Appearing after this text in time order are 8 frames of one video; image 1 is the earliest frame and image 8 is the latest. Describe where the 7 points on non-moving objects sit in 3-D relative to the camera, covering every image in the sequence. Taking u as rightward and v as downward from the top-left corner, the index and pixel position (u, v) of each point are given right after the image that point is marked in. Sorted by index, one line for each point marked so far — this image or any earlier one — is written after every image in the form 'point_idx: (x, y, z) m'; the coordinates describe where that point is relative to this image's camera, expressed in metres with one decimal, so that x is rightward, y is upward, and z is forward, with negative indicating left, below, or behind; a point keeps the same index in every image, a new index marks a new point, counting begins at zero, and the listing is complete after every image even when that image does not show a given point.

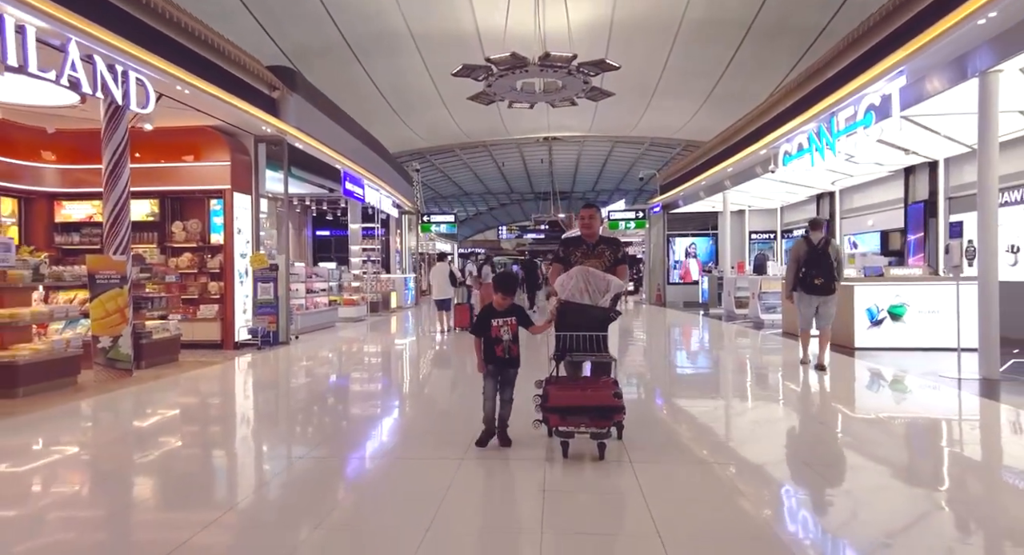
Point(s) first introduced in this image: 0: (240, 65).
0: (-3.0, +2.4, +6.6) m
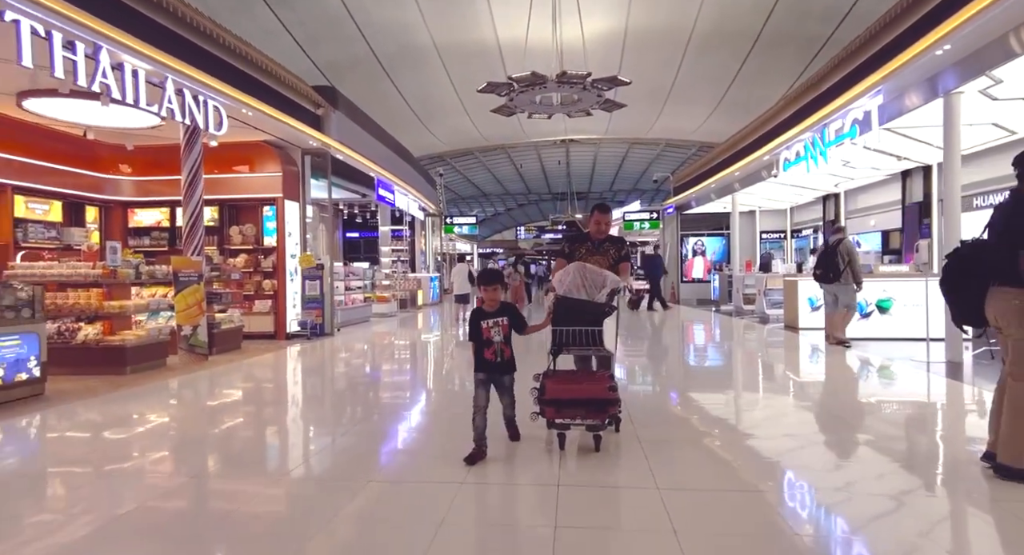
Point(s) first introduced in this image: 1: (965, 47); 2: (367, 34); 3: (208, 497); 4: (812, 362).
0: (-2.8, +2.4, +7.5) m
1: (+4.1, +2.1, +5.3) m
2: (-3.3, +5.6, +13.4) m
3: (-1.7, -1.2, +3.0) m
4: (+3.5, -1.0, +6.3) m
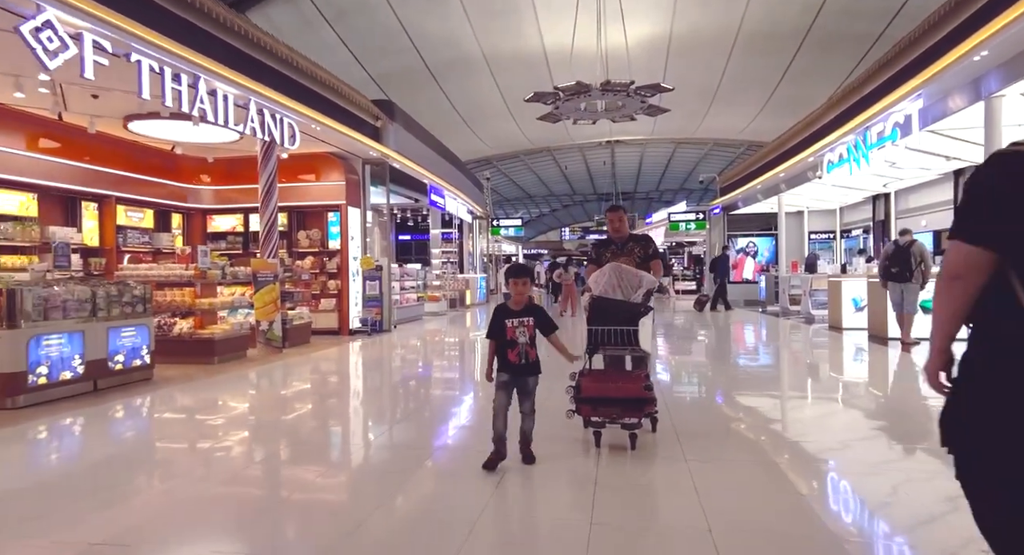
0: (-2.1, +2.4, +8.1) m
1: (+4.5, +2.1, +5.4) m
2: (-2.2, +5.6, +14.1) m
3: (-1.4, -1.2, +3.6) m
4: (+4.1, -1.0, +6.4) m
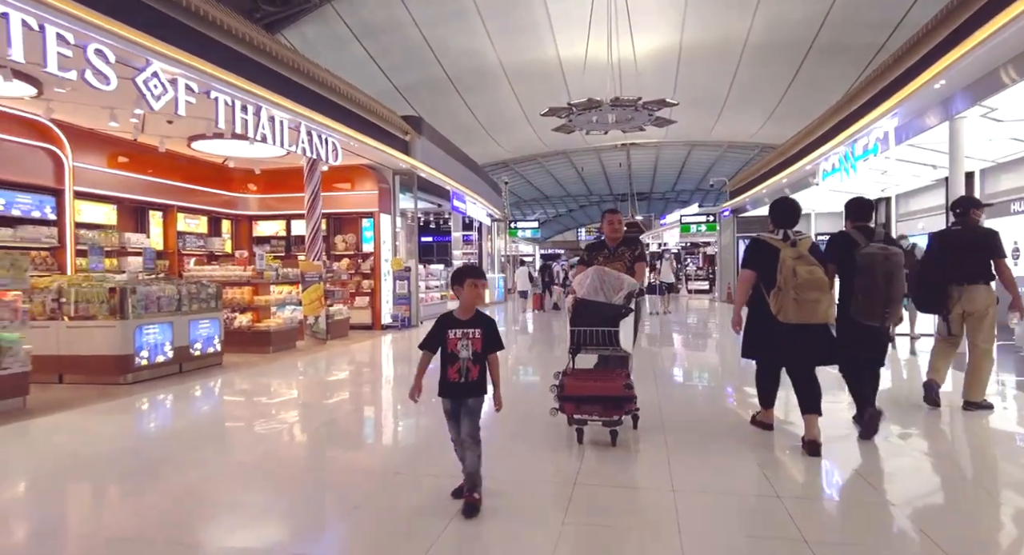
0: (-1.9, +2.4, +9.0) m
1: (+4.7, +2.1, +6.1) m
2: (-1.8, +5.6, +14.9) m
3: (-1.3, -1.2, +4.5) m
4: (+4.3, -1.0, +7.2) m
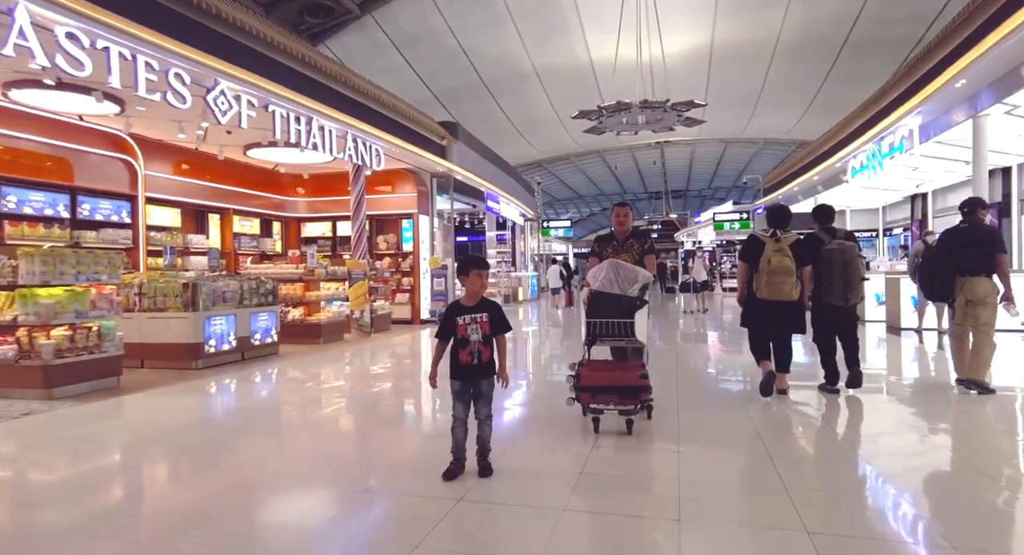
0: (-1.4, +2.4, +9.5) m
1: (+5.0, +2.1, +6.2) m
2: (-1.0, +5.7, +15.4) m
3: (-1.0, -1.2, +4.9) m
4: (+4.7, -0.9, +7.3) m
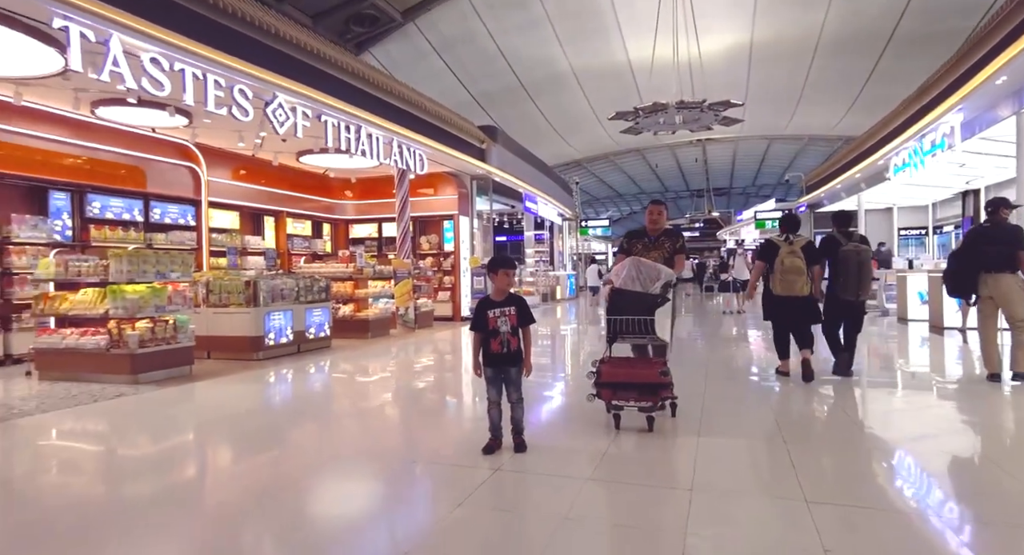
0: (-0.7, +2.5, +9.8) m
1: (+5.4, +2.1, +6.2) m
2: (+0.1, +5.7, +15.7) m
3: (-0.7, -1.1, +5.3) m
4: (+5.1, -0.9, +7.3) m
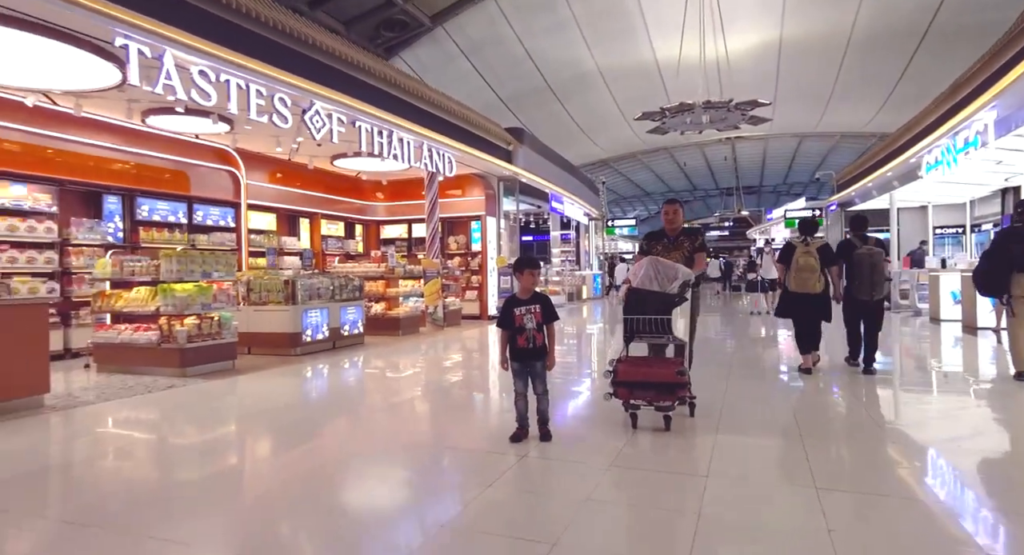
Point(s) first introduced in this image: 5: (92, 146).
0: (-0.3, +2.5, +10.0) m
1: (+5.7, +2.1, +6.1) m
2: (+0.8, +5.7, +15.9) m
3: (-0.5, -1.1, +5.5) m
4: (+5.5, -0.9, +7.2) m
5: (-4.8, +1.5, +6.7) m
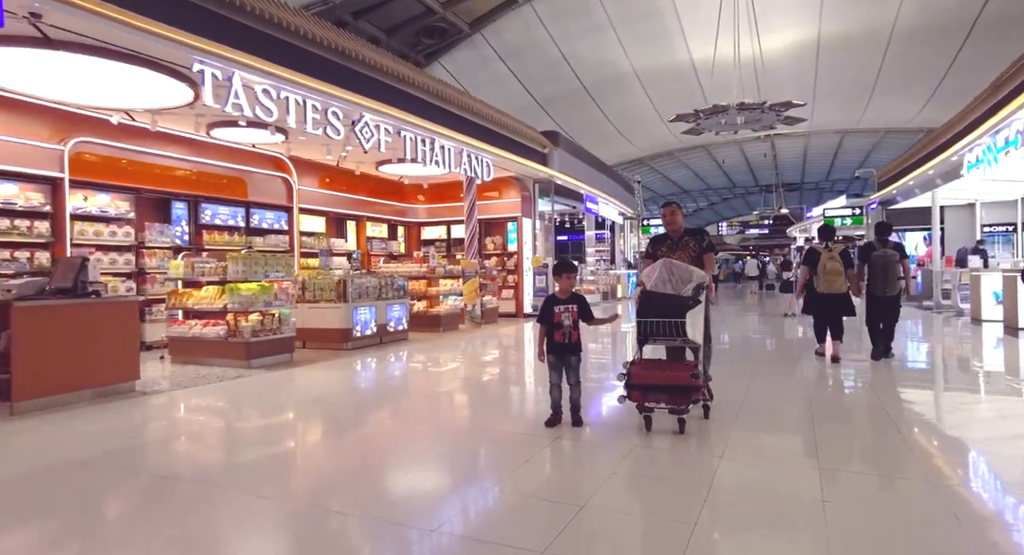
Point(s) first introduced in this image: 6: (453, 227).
0: (+0.3, +2.5, +10.3) m
1: (+6.1, +2.1, +6.0) m
2: (+1.8, +5.7, +16.1) m
3: (-0.1, -1.1, +5.8) m
4: (+5.9, -0.9, +7.2) m
5: (-4.4, +1.5, +7.3) m
6: (-1.2, +1.0, +11.7) m
